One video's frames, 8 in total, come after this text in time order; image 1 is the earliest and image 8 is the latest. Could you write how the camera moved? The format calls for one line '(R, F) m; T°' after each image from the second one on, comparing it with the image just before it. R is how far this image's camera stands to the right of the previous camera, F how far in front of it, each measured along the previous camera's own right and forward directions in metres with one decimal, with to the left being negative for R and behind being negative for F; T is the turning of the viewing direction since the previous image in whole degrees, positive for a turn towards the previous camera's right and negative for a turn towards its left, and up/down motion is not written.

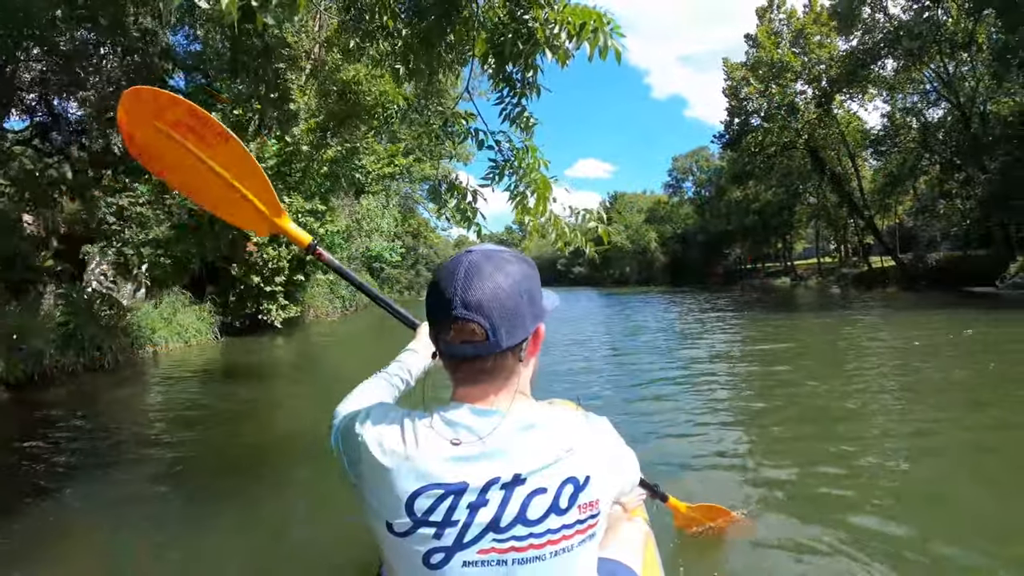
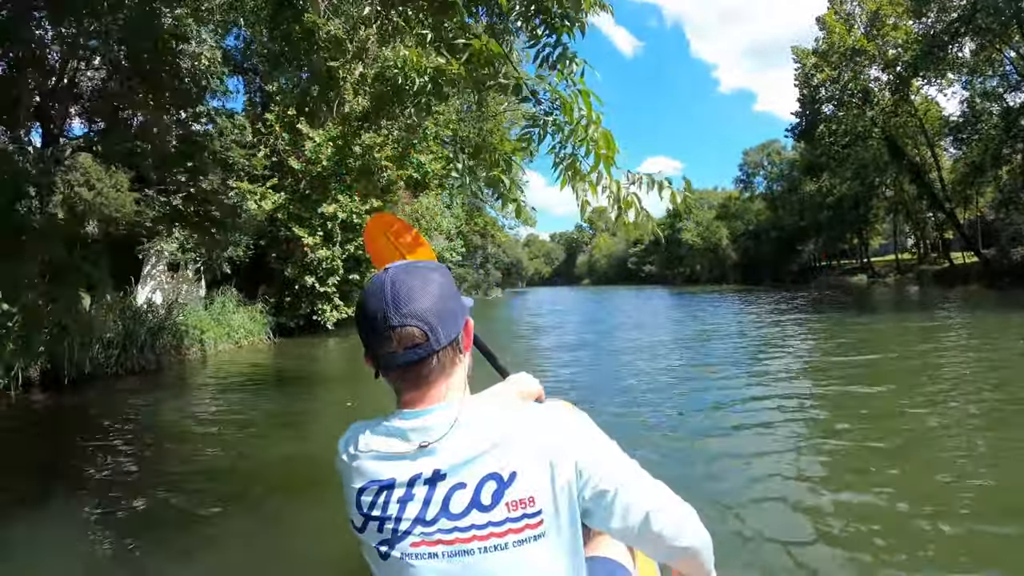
(0.0, +0.6) m; -5°
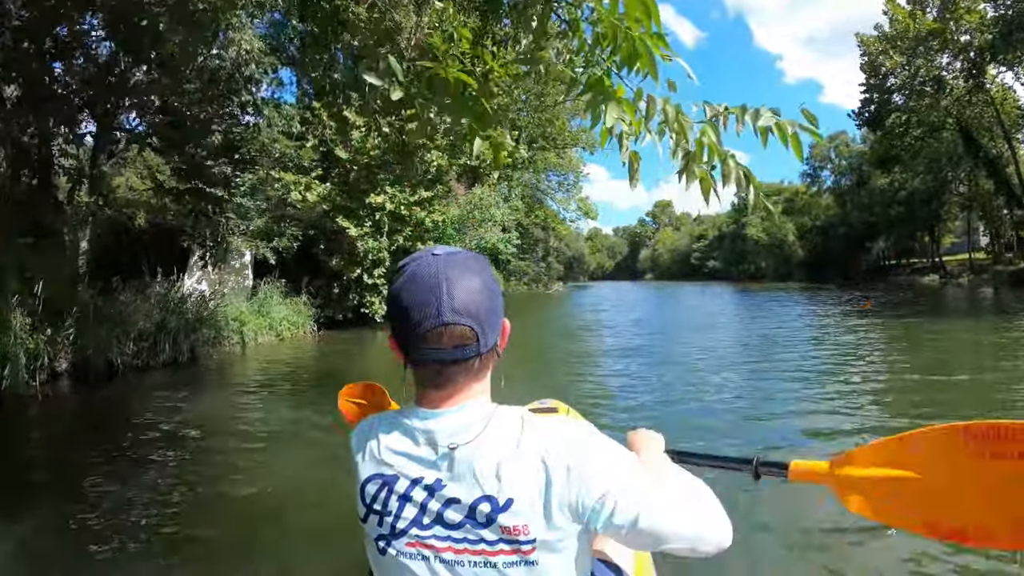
(0.0, +0.5) m; -4°
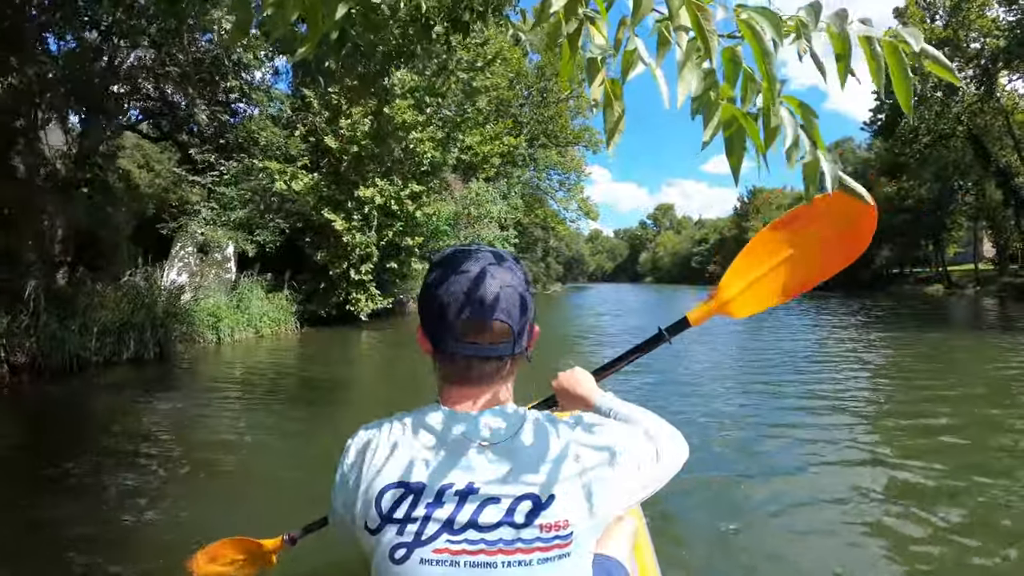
(+0.1, +0.5) m; 0°
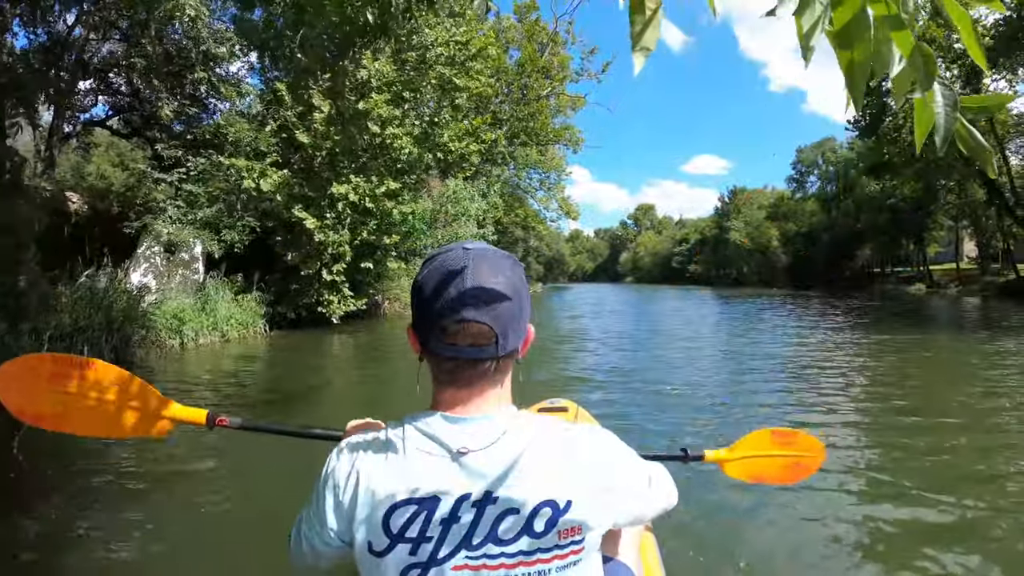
(+0.1, +0.3) m; +1°
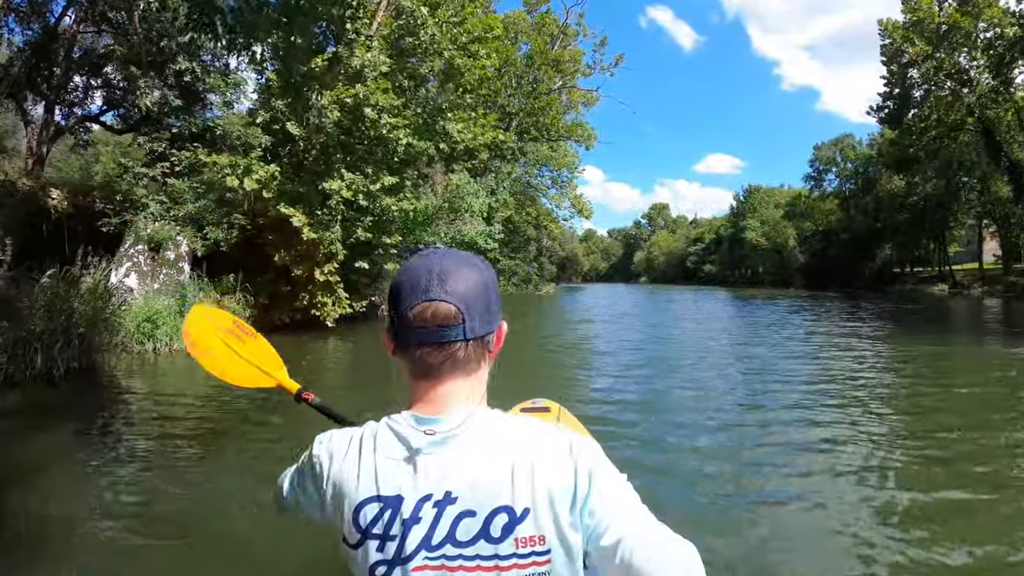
(0.0, +0.8) m; -1°
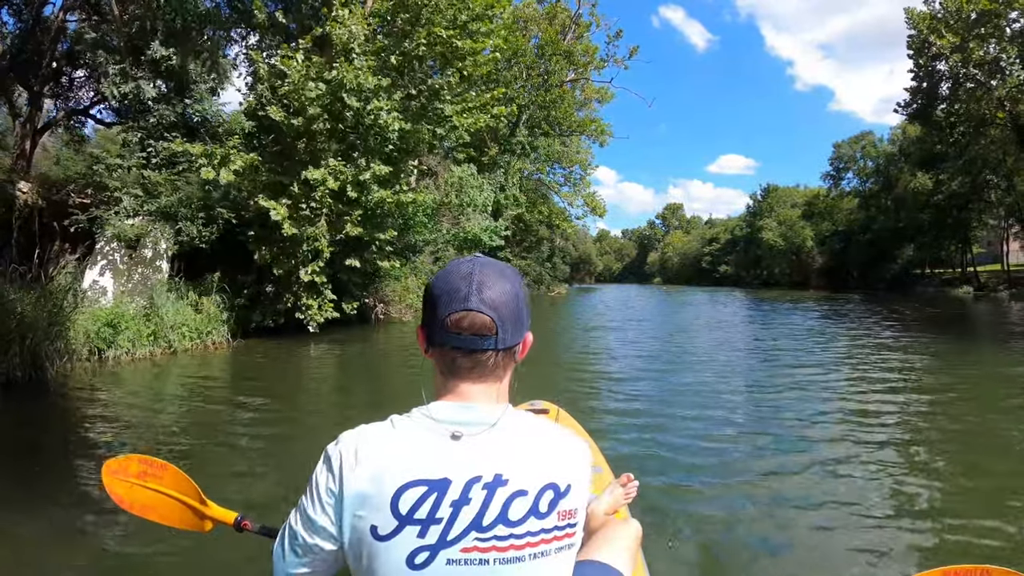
(+0.1, +0.9) m; -1°
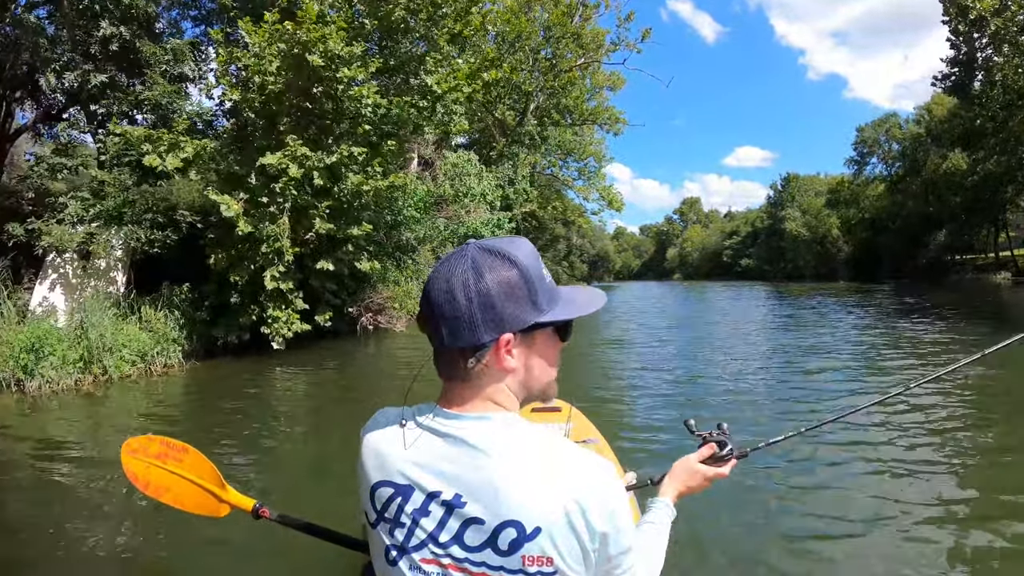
(+0.1, +1.3) m; -1°
